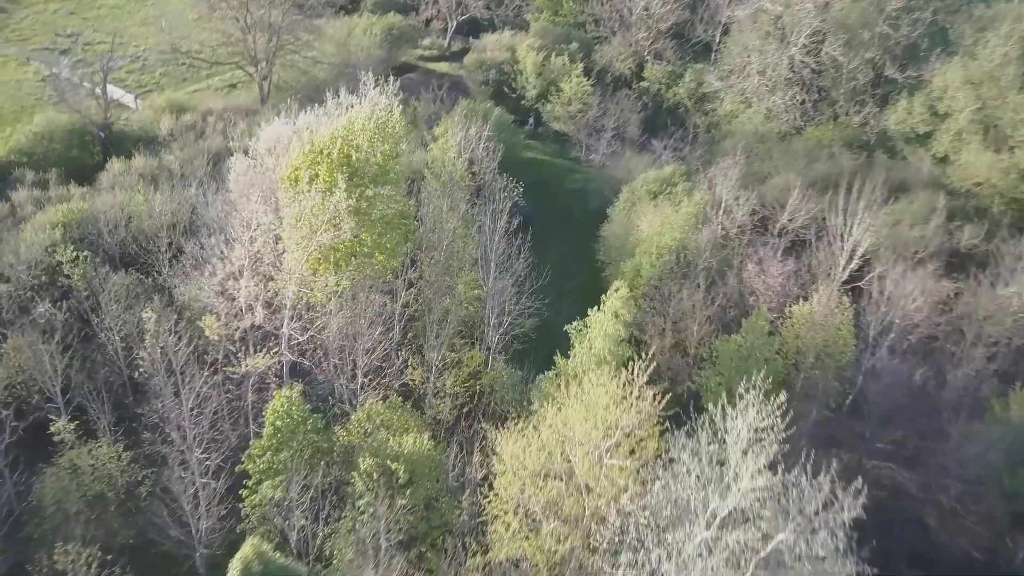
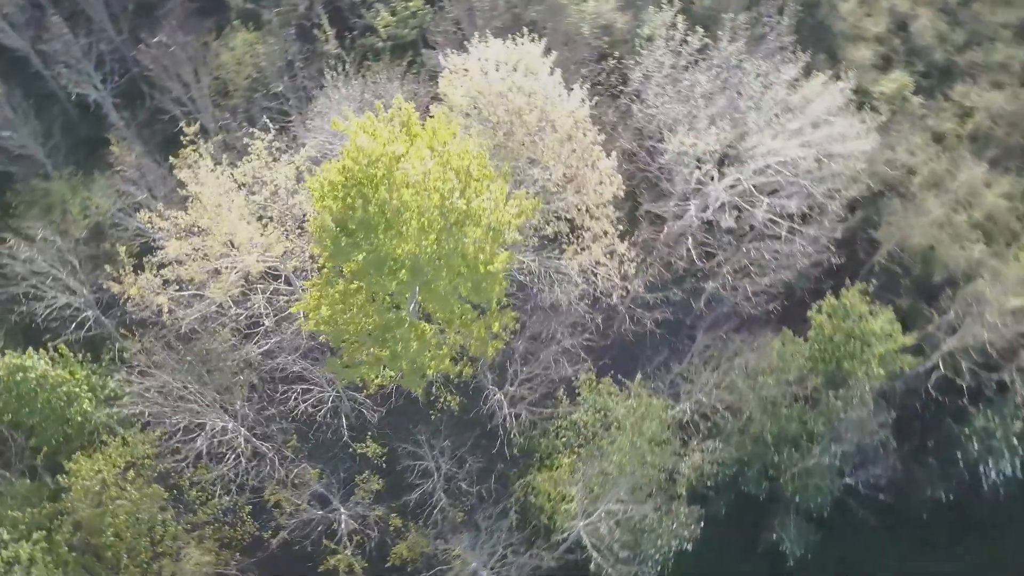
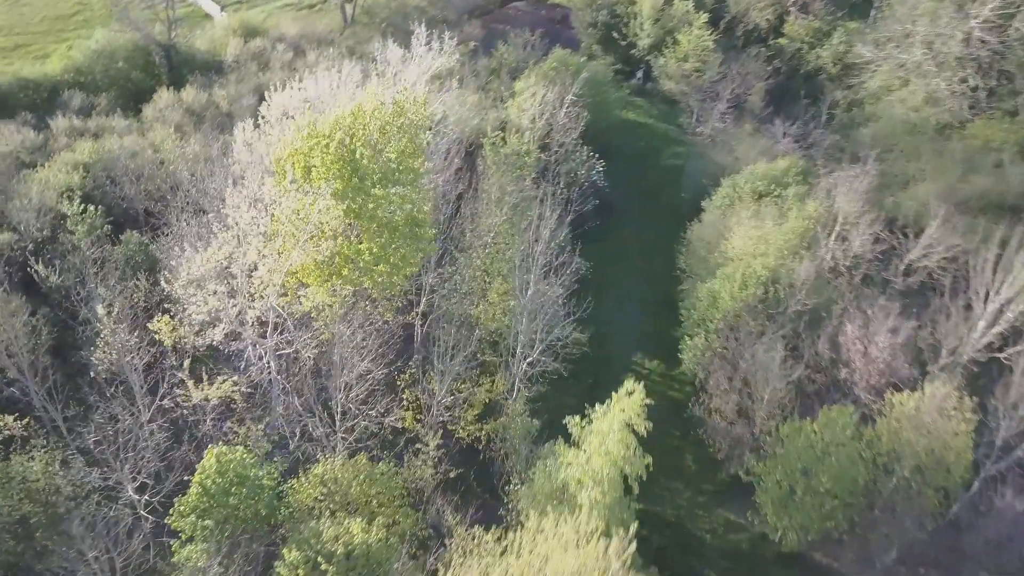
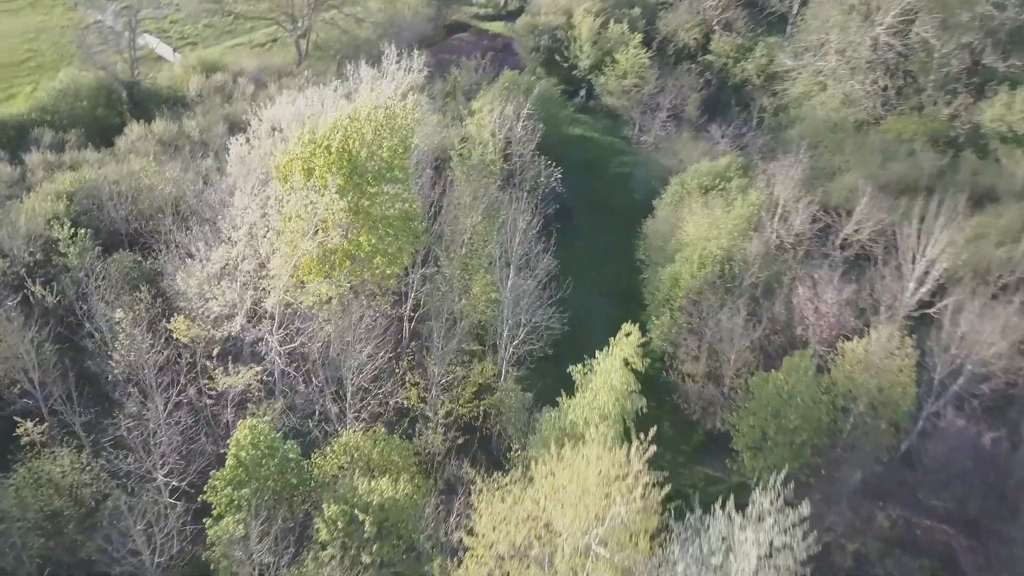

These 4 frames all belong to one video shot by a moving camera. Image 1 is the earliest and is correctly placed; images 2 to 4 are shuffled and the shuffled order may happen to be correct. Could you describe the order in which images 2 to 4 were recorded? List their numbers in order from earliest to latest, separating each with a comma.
4, 3, 2
